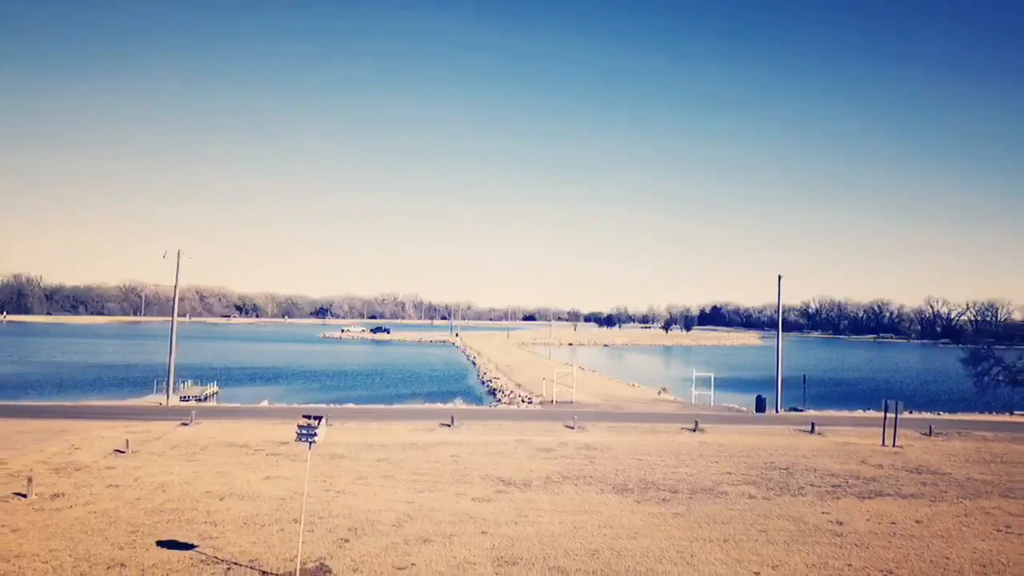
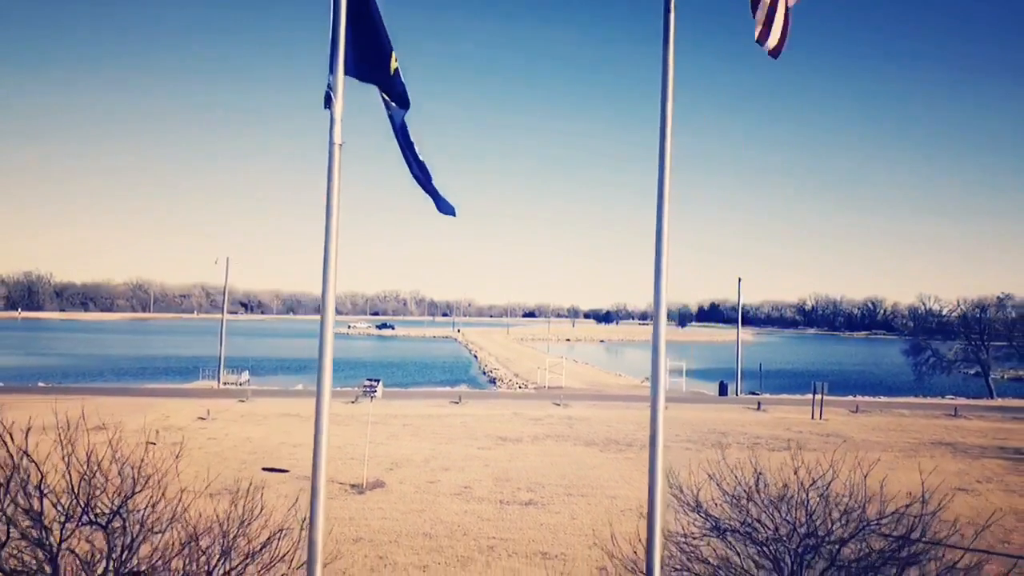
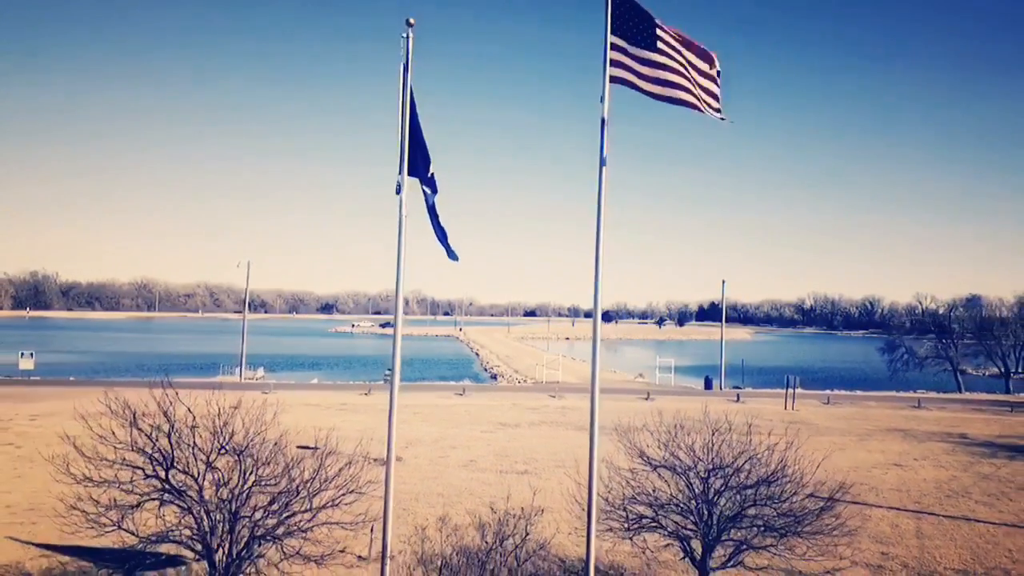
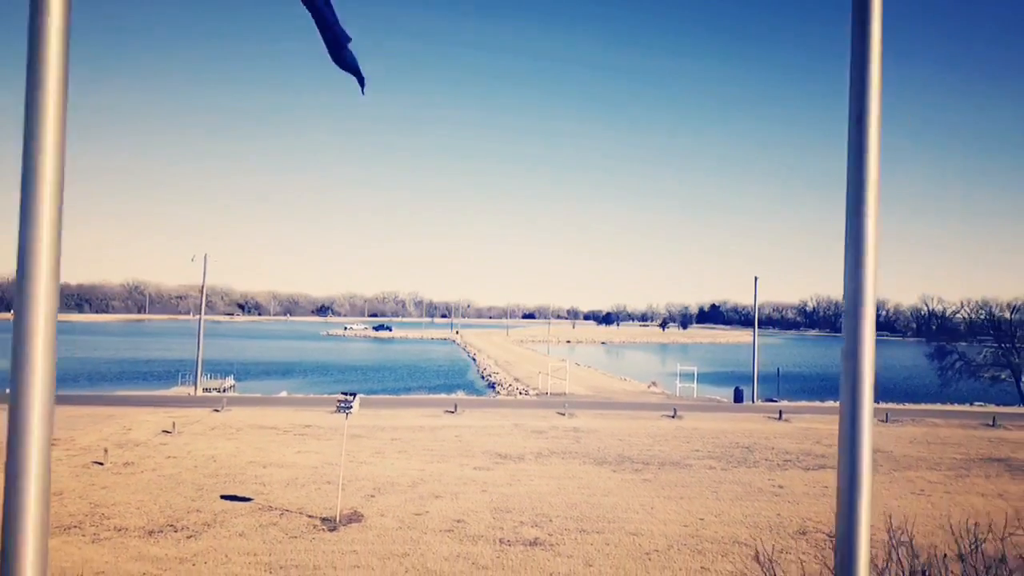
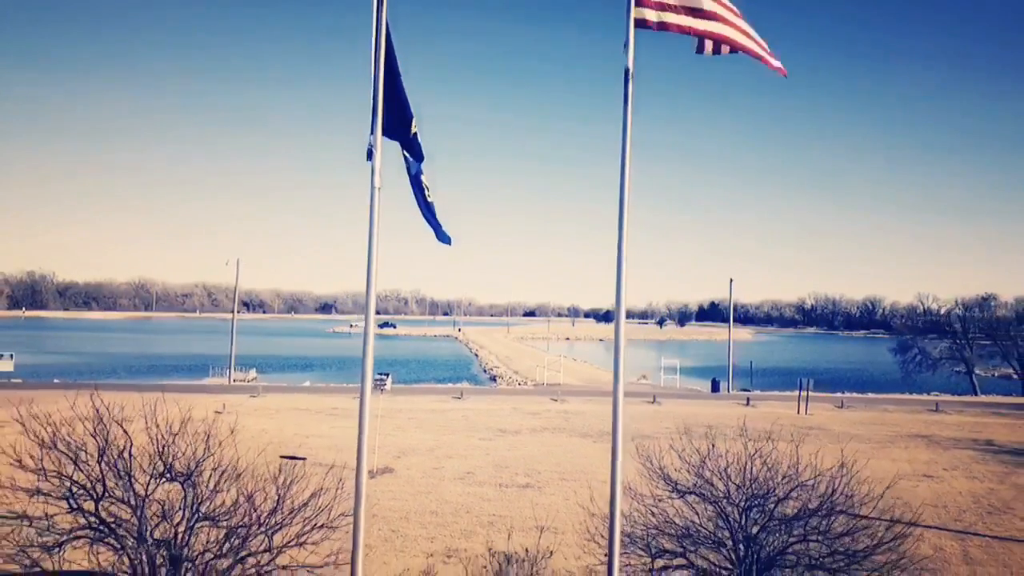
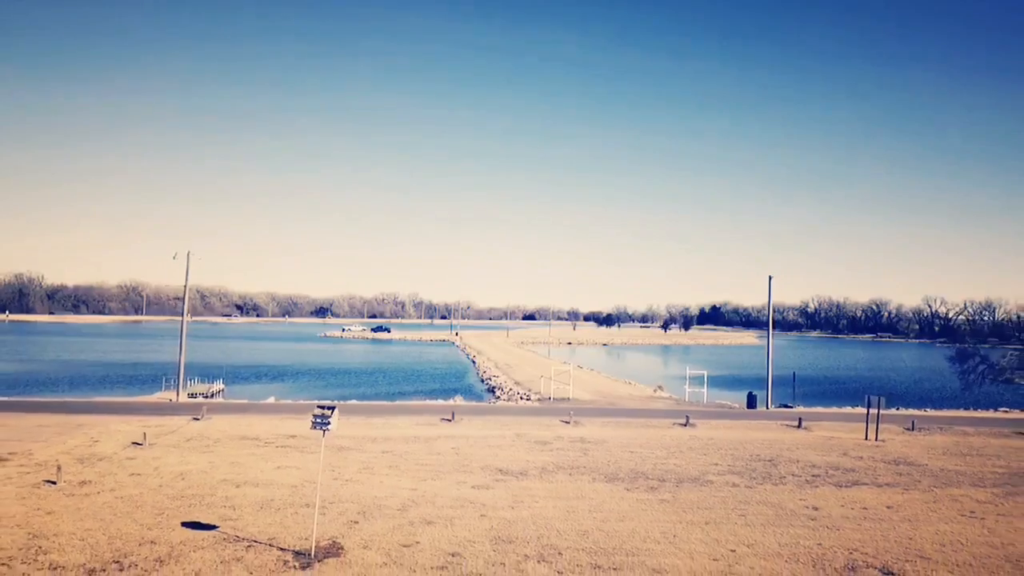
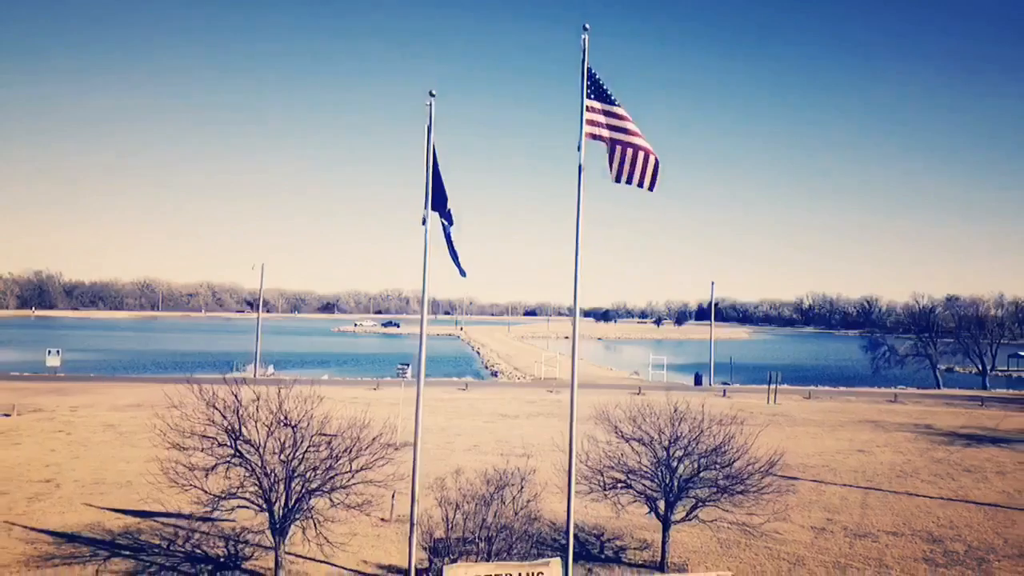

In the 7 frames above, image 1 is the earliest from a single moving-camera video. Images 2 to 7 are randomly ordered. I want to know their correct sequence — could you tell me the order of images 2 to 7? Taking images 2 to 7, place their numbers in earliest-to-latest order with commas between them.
6, 4, 2, 5, 3, 7
